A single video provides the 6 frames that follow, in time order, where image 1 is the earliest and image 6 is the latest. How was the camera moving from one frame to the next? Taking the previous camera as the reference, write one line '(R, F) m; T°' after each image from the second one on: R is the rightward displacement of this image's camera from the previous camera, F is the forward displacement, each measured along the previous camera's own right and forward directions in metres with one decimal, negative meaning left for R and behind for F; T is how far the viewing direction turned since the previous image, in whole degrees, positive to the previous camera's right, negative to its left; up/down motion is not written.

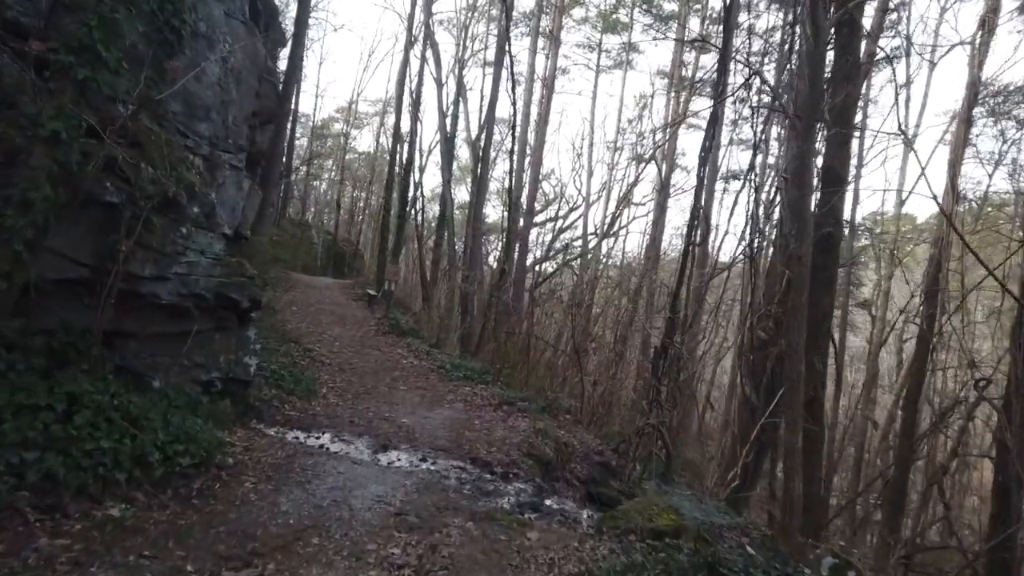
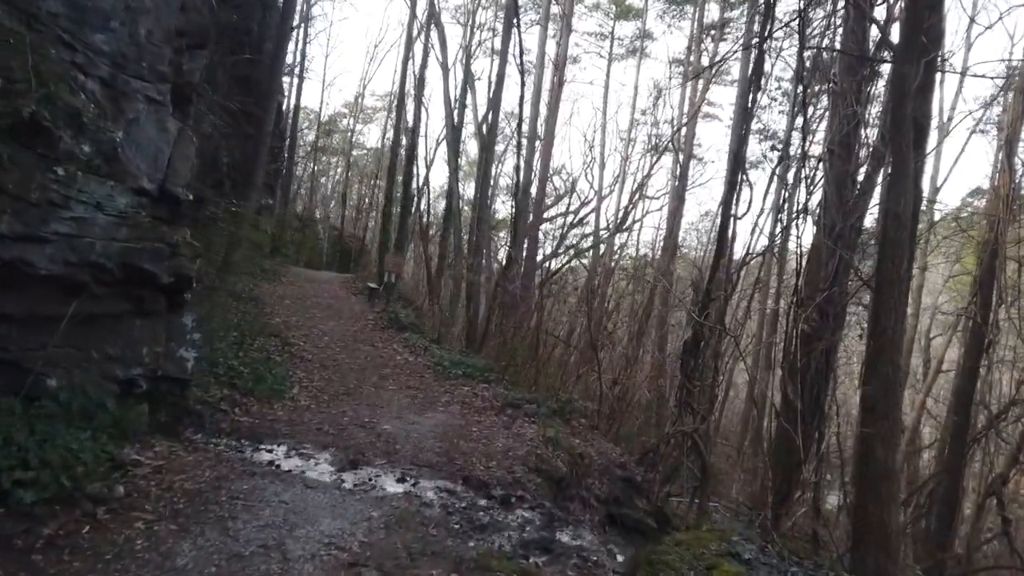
(+0.1, +1.8) m; -1°
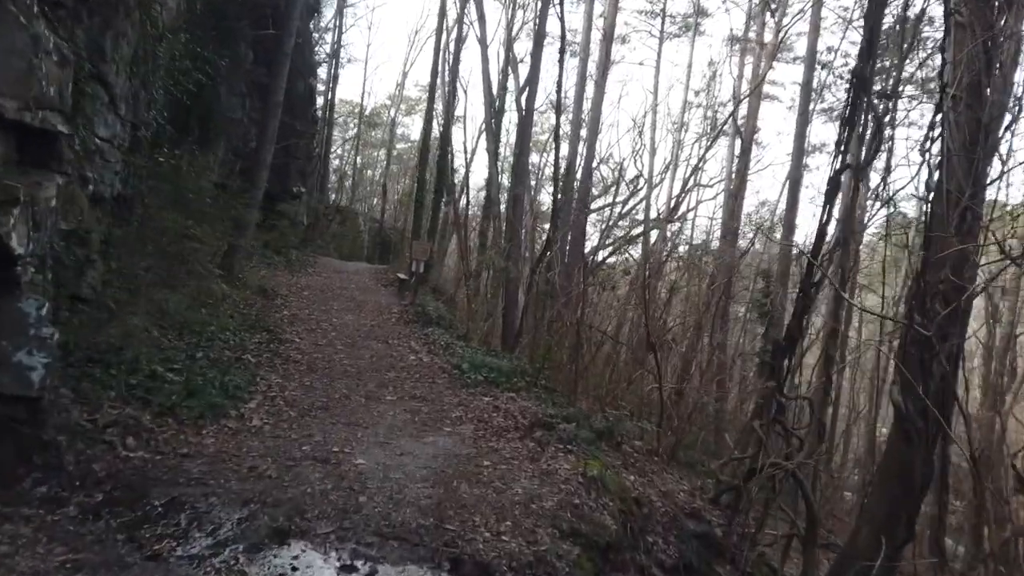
(+0.2, +2.5) m; -4°
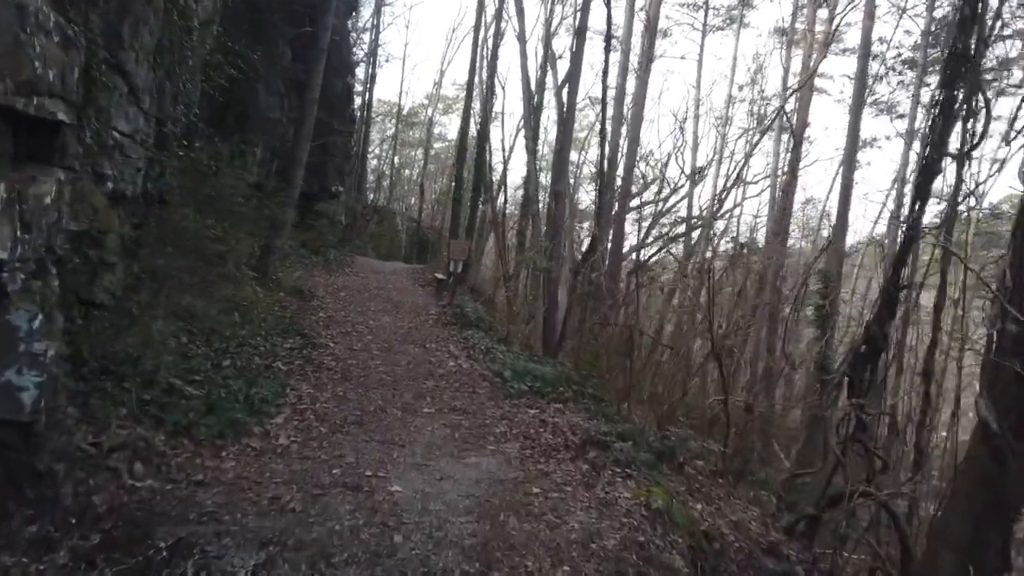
(-0.1, +0.7) m; -3°
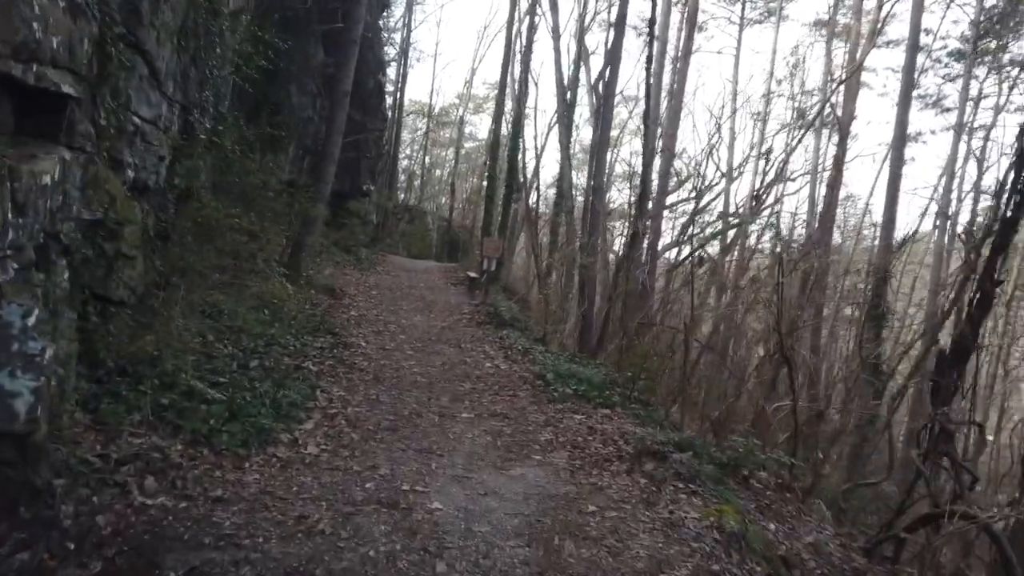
(-0.2, +0.6) m; -2°
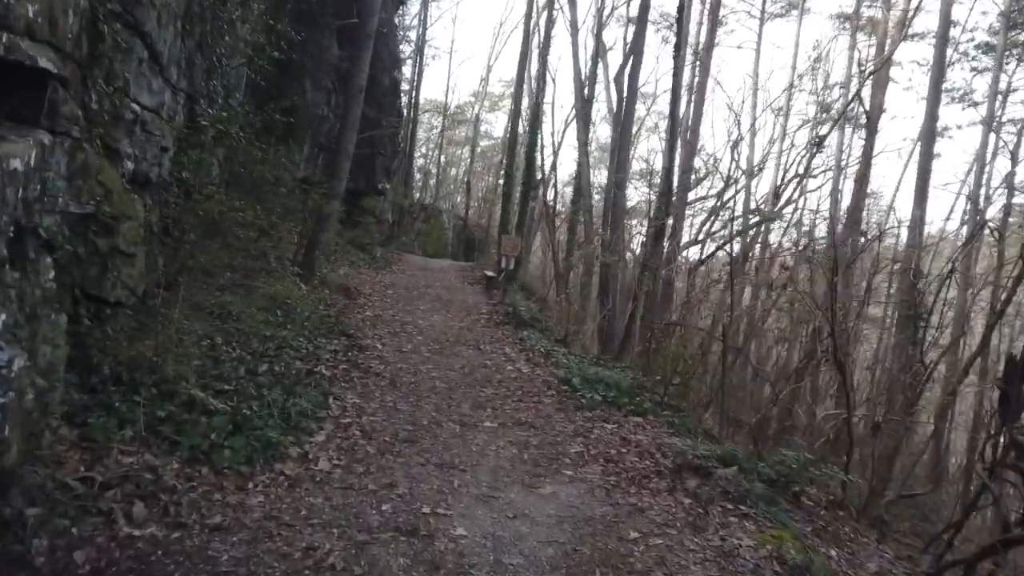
(-0.1, +0.5) m; -1°
